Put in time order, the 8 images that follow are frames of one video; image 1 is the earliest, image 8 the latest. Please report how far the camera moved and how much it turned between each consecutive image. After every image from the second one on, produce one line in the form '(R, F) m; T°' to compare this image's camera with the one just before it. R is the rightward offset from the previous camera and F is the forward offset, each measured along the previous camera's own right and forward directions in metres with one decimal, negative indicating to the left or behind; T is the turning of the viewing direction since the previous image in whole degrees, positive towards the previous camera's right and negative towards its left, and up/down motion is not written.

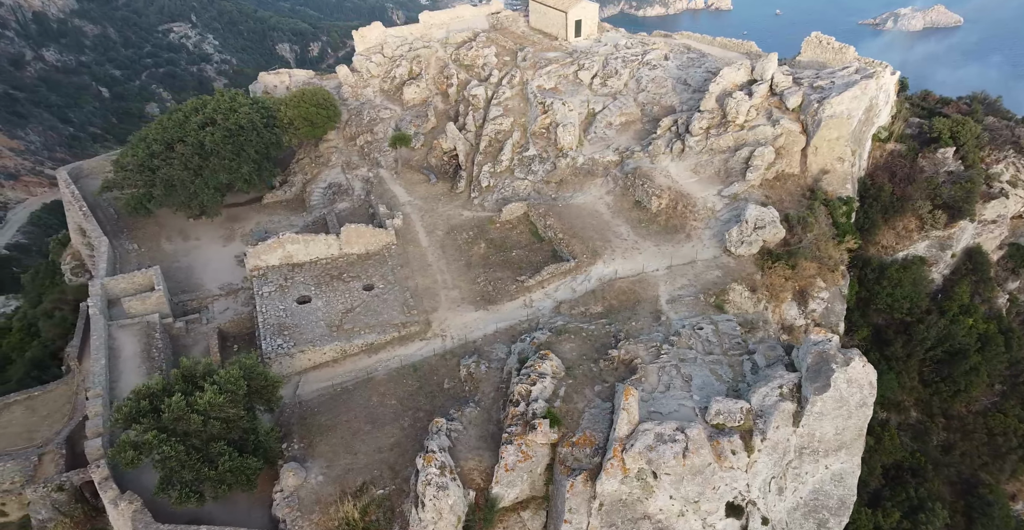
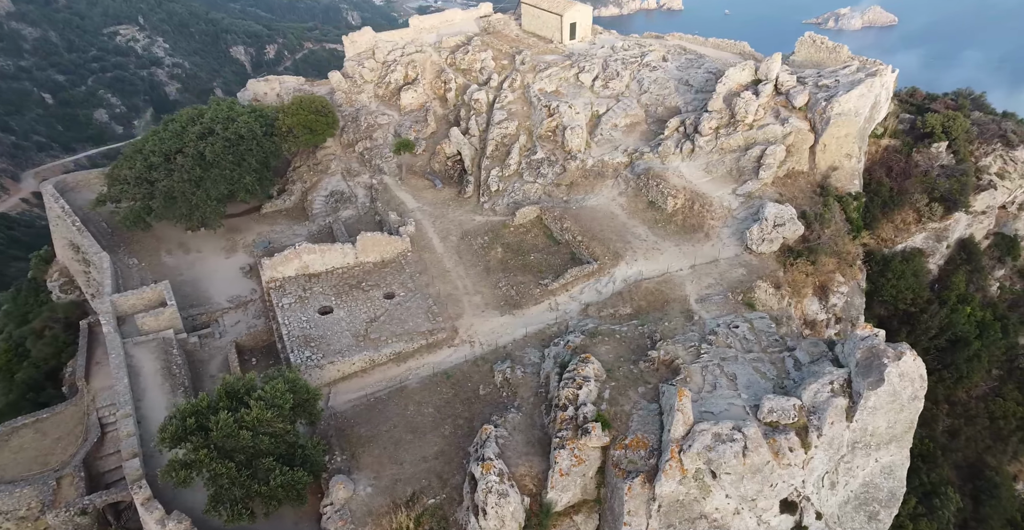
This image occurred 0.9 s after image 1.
(-1.5, +0.1) m; +2°
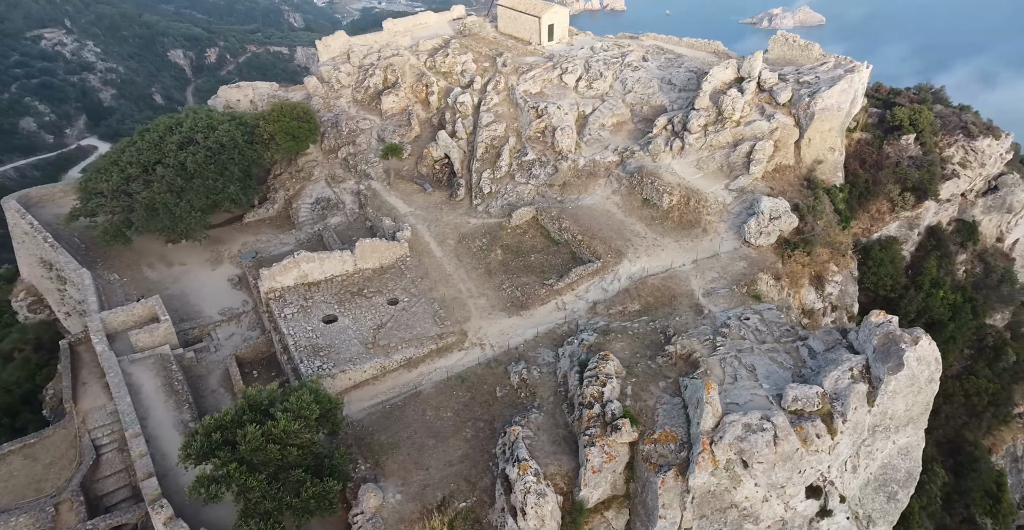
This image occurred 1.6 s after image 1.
(-1.3, 0.0) m; +3°
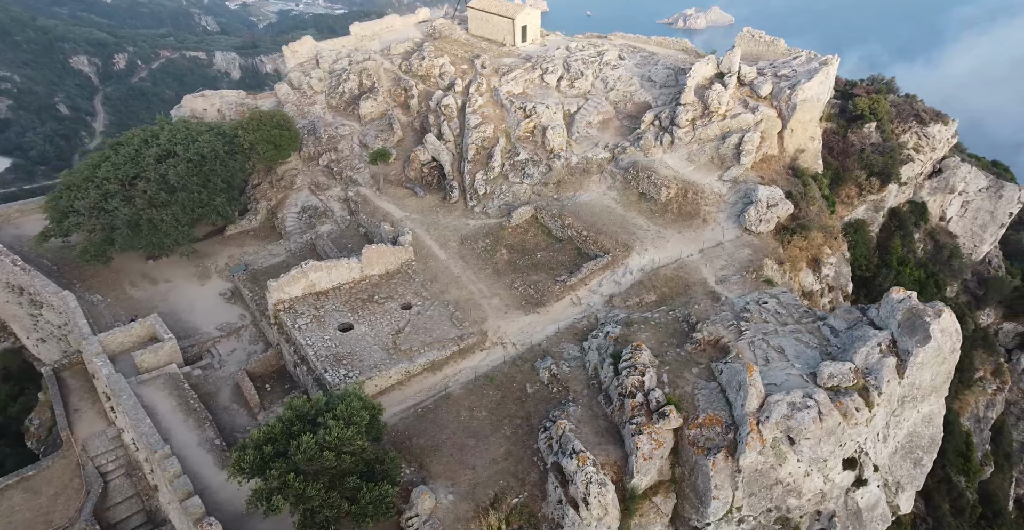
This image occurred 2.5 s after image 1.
(-2.0, -0.1) m; +4°
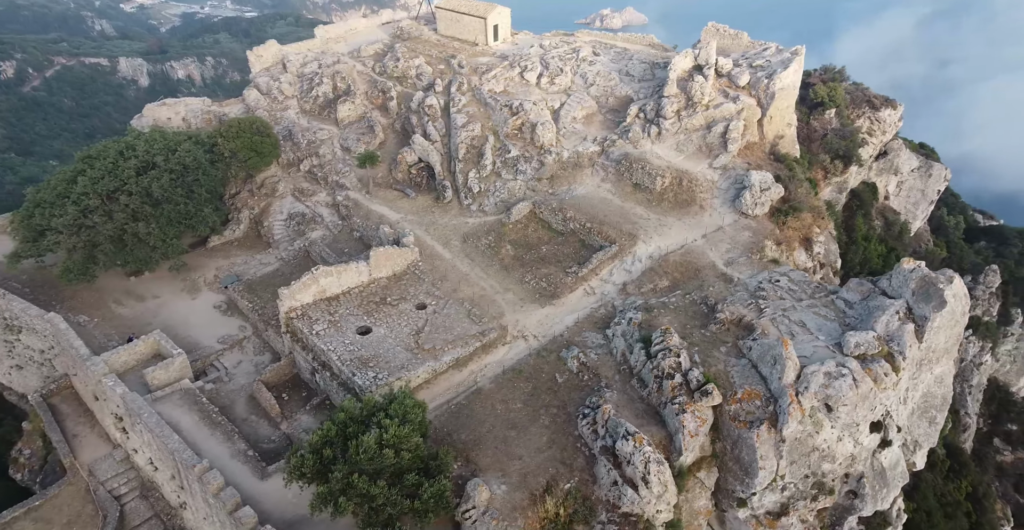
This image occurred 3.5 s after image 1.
(-2.0, -0.1) m; +5°
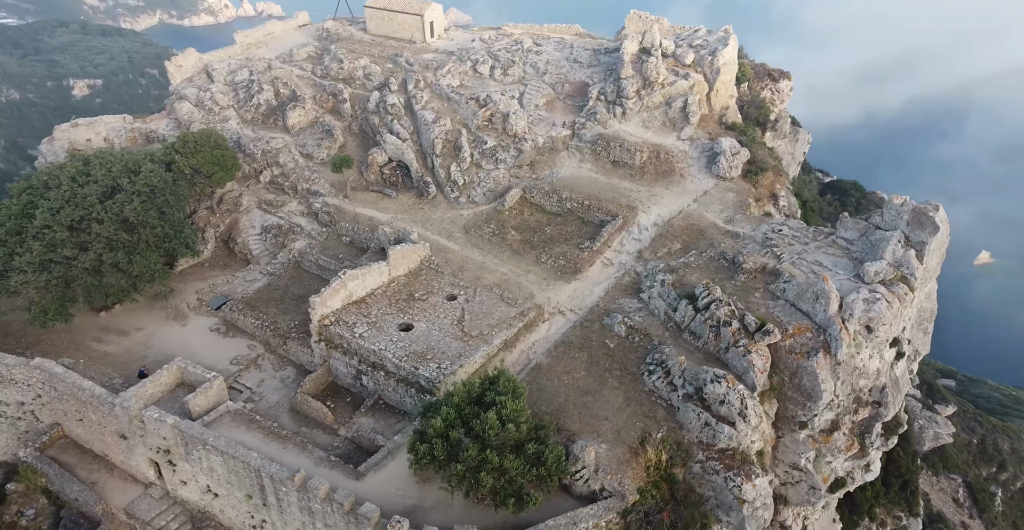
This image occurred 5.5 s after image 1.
(-4.4, -0.3) m; +10°
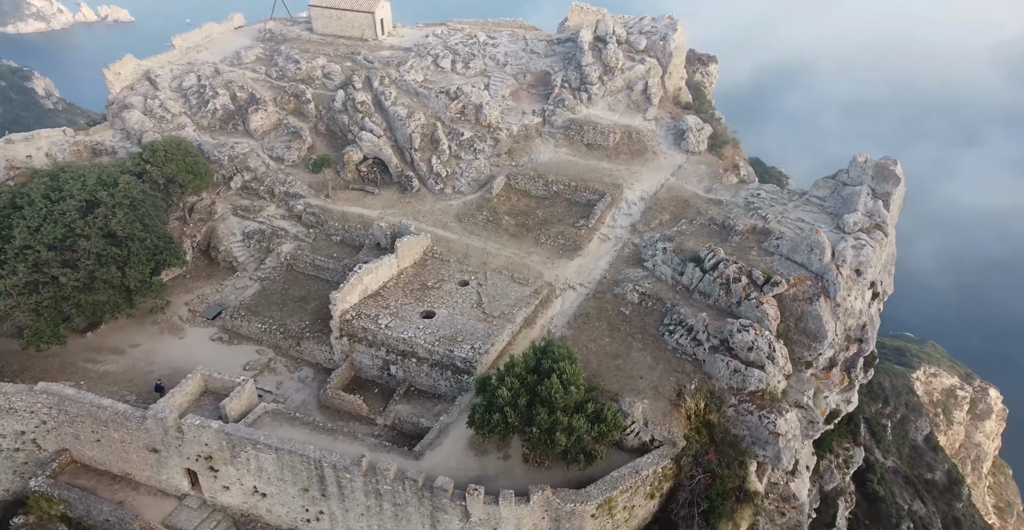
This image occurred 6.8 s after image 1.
(-2.9, -0.7) m; +7°
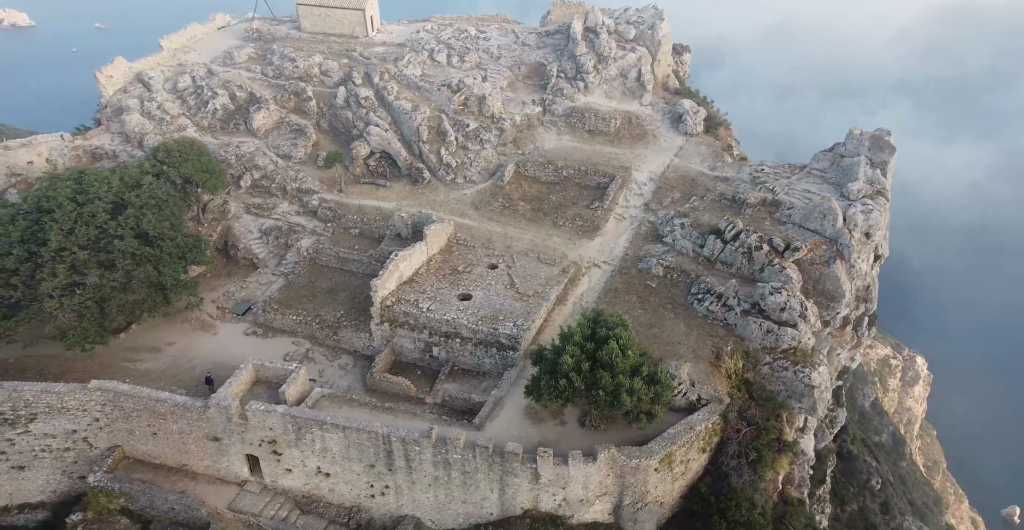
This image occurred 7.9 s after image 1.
(-2.3, -1.0) m; +3°
